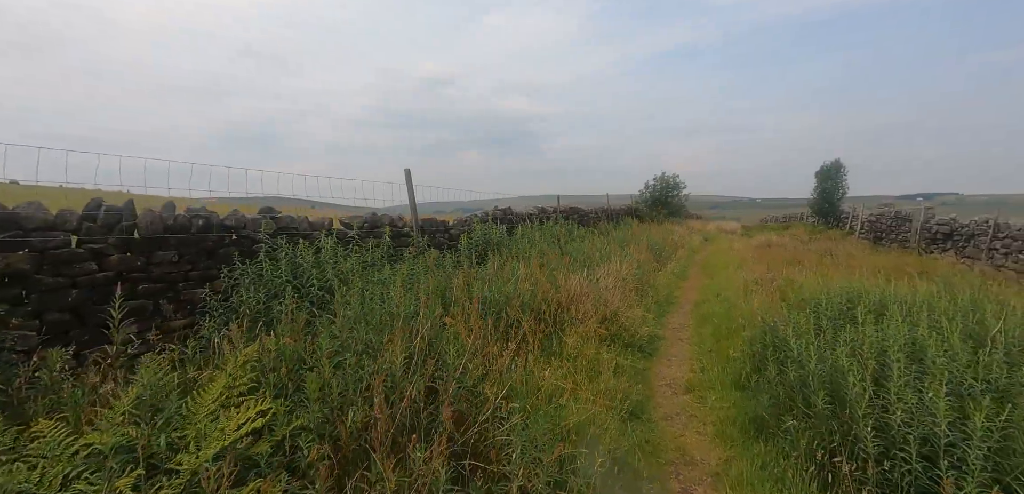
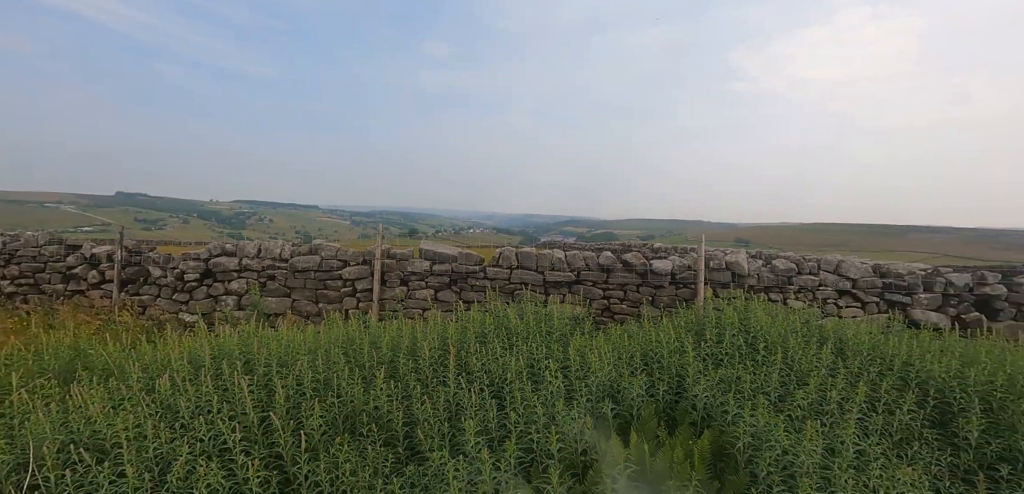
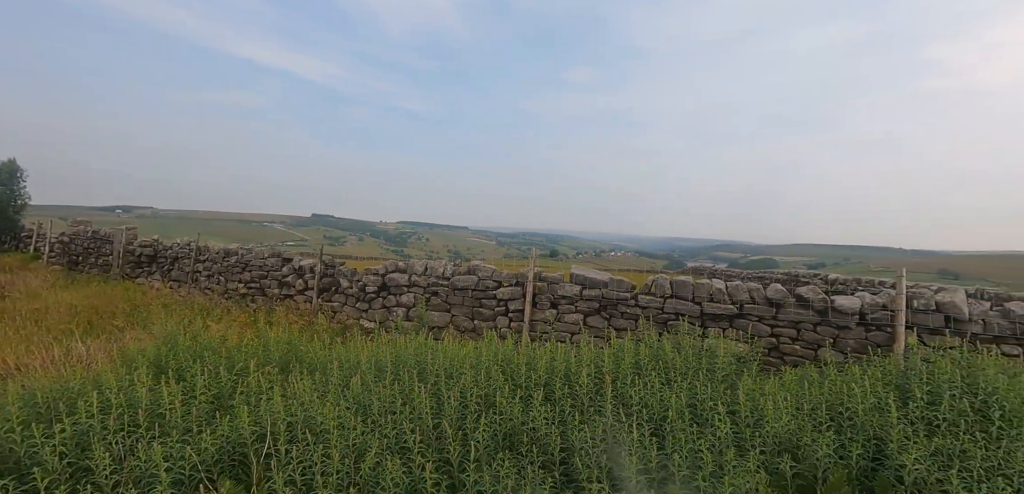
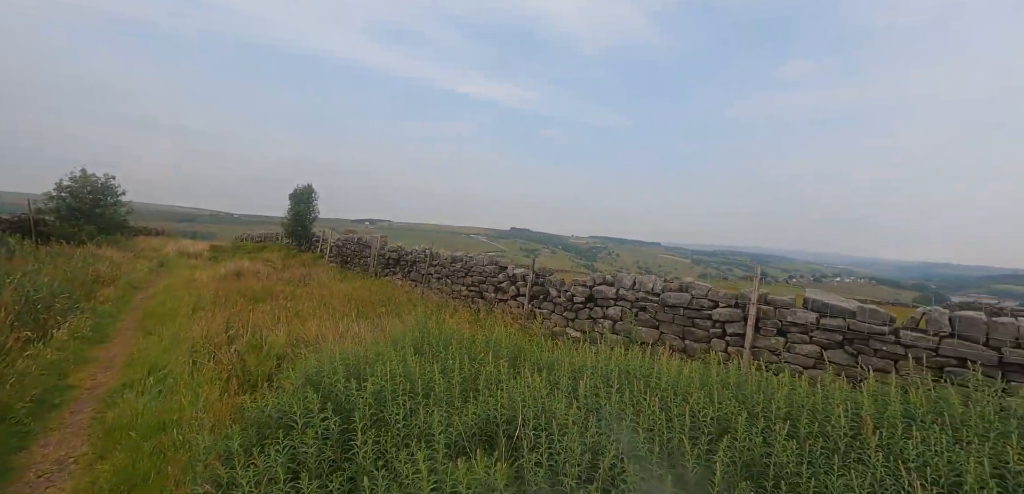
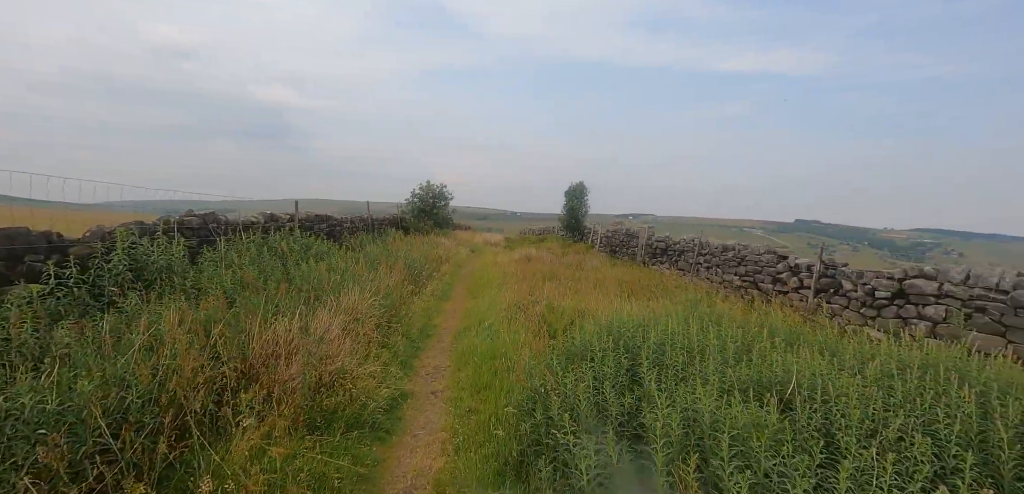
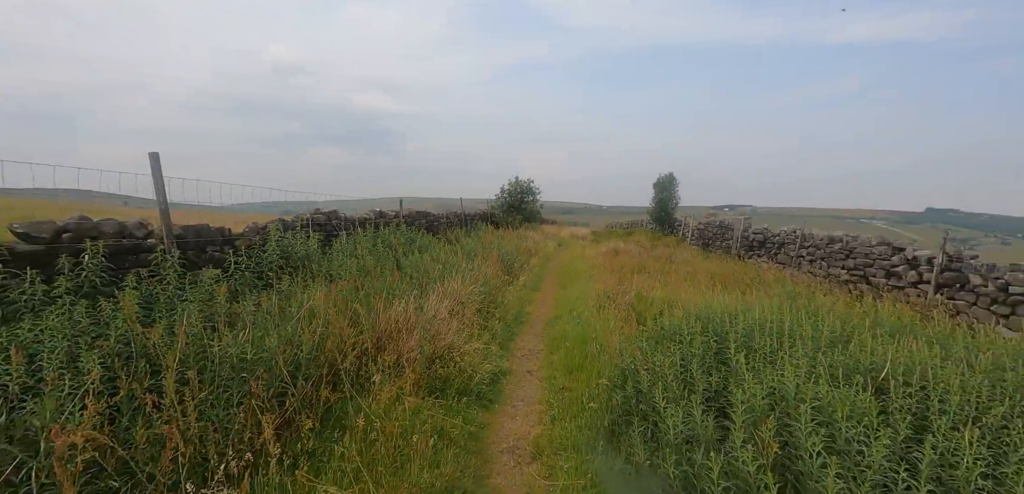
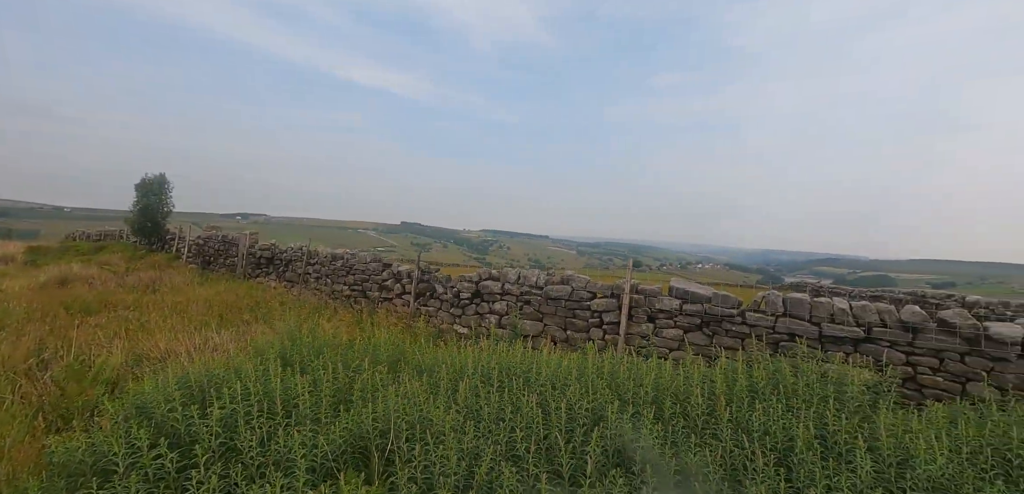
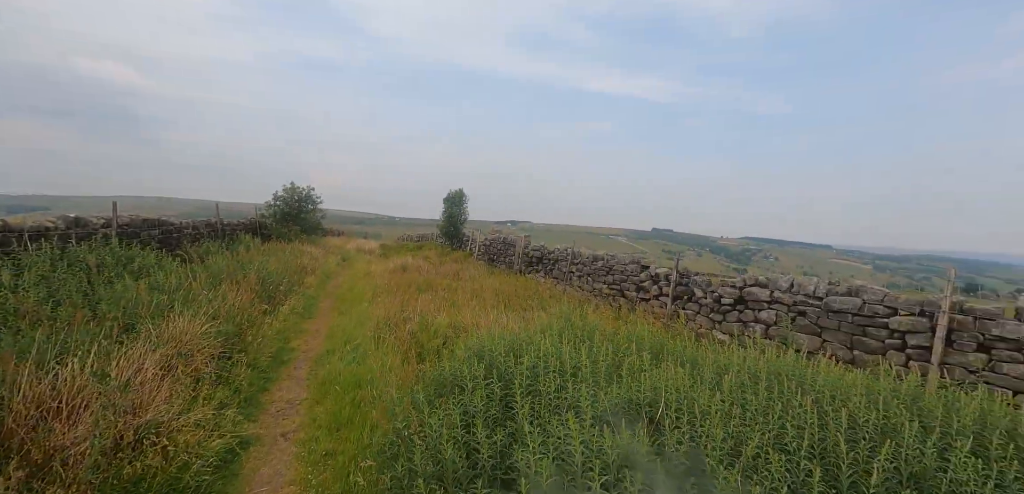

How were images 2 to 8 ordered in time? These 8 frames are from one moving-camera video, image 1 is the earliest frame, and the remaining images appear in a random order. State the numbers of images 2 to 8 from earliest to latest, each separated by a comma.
6, 5, 8, 4, 7, 3, 2
